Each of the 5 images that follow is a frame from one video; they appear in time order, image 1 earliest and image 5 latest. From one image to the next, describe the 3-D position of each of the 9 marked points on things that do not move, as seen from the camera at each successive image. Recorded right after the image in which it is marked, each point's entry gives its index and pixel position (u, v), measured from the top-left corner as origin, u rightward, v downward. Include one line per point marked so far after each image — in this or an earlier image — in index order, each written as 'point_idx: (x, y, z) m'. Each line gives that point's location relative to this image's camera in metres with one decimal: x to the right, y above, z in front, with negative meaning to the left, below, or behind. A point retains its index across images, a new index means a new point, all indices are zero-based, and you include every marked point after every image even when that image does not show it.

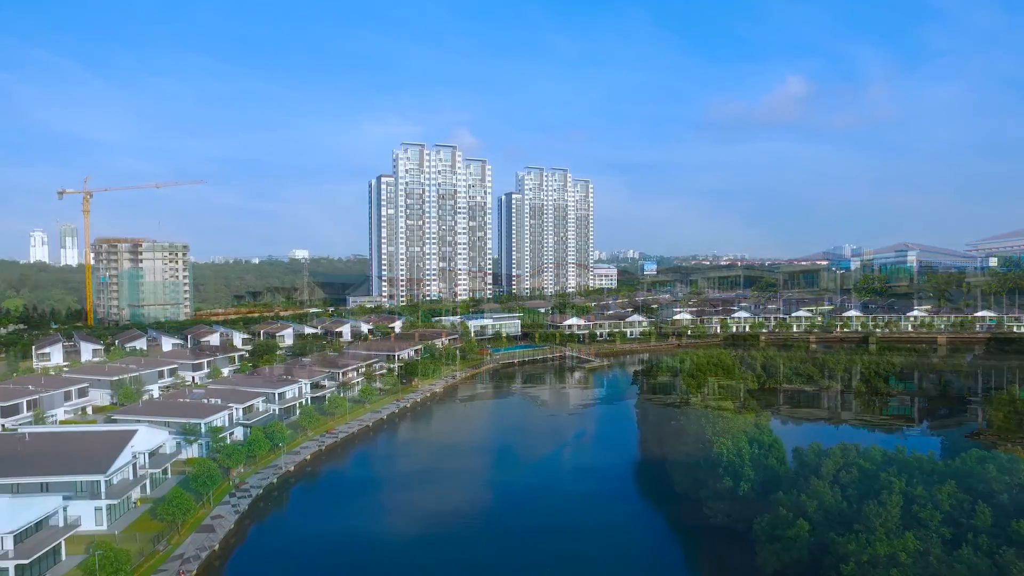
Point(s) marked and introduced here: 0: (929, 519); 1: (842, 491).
0: (+5.0, -2.8, +7.7) m
1: (+4.6, -2.7, +8.9) m
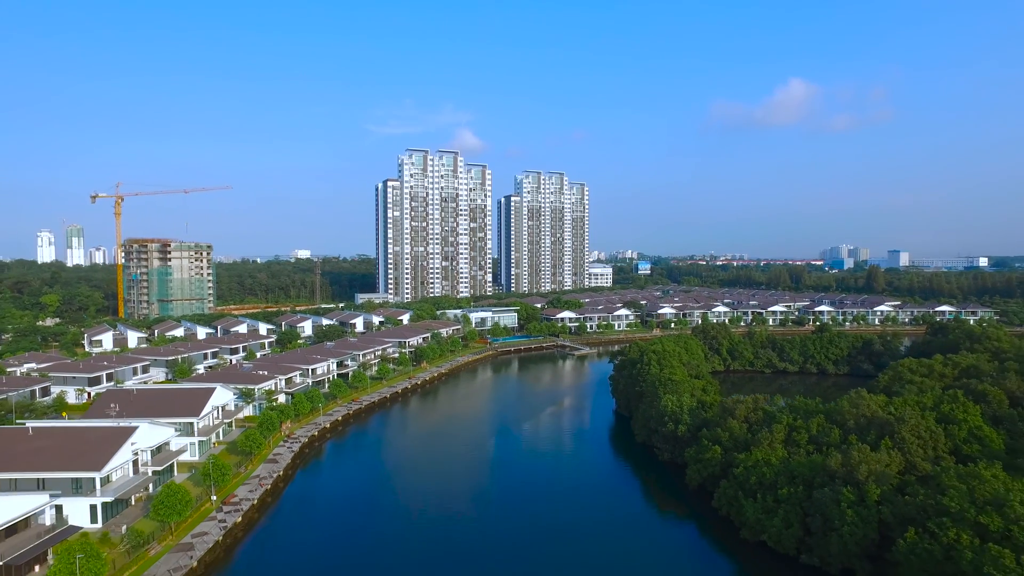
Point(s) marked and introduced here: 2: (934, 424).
0: (+4.9, -2.6, +10.9) m
1: (+4.4, -2.5, +12.1) m
2: (+6.7, -2.2, +10.1) m
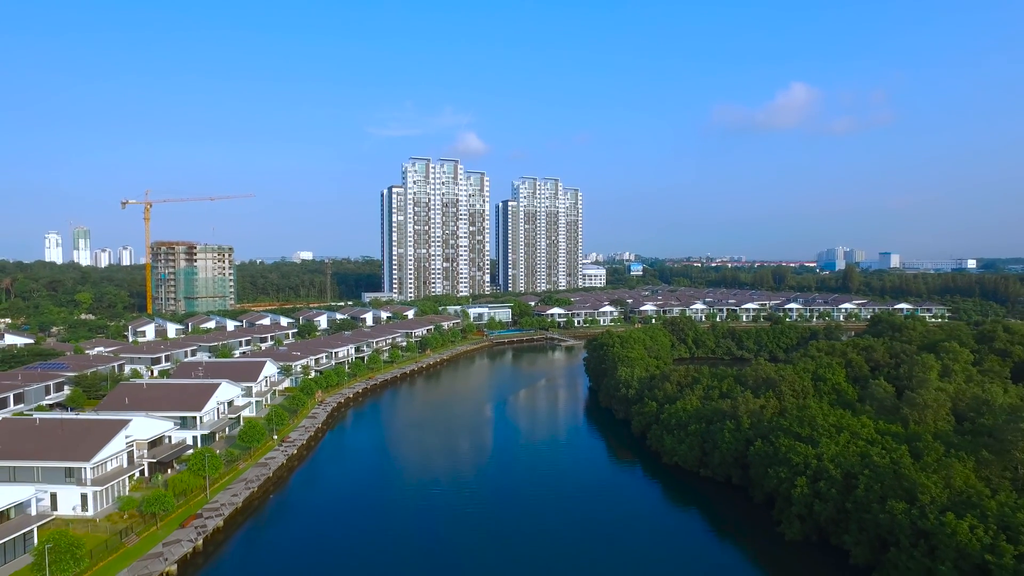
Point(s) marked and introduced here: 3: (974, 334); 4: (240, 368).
0: (+4.5, -2.4, +14.6) m
1: (+4.1, -2.4, +15.8) m
2: (+6.4, -2.0, +13.9) m
3: (+11.8, -1.3, +16.2) m
4: (-7.3, -2.2, +17.2) m
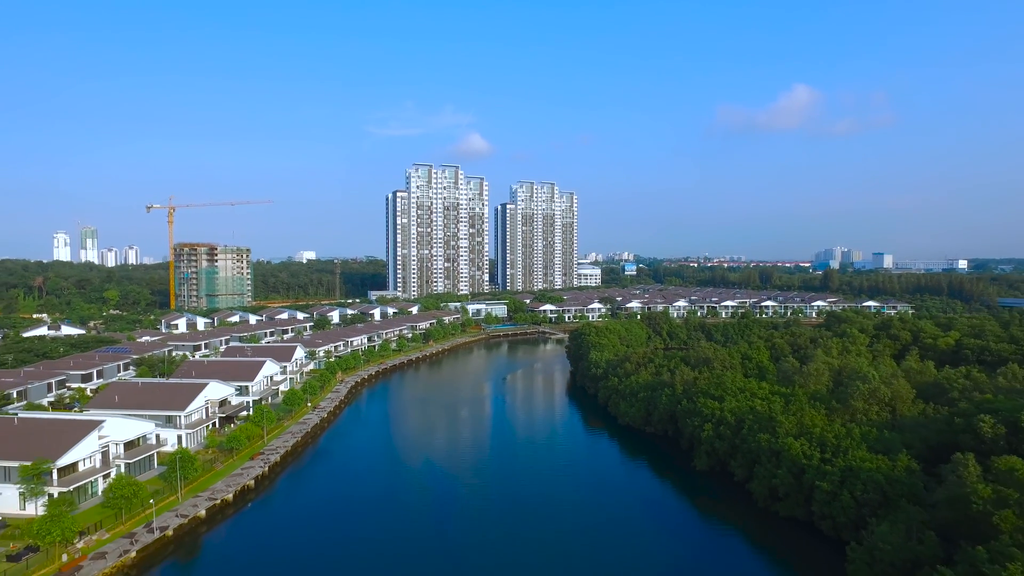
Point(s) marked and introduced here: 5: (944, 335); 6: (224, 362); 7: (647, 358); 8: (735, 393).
0: (+4.2, -2.3, +18.1) m
1: (+3.7, -2.3, +19.3) m
2: (+6.1, -1.9, +17.4) m
3: (+11.4, -1.2, +19.7) m
4: (-7.7, -2.1, +20.7) m
5: (+12.0, -1.3, +17.6) m
6: (-8.0, -2.1, +17.7) m
7: (+4.1, -2.2, +19.3) m
8: (+4.9, -2.3, +13.9) m
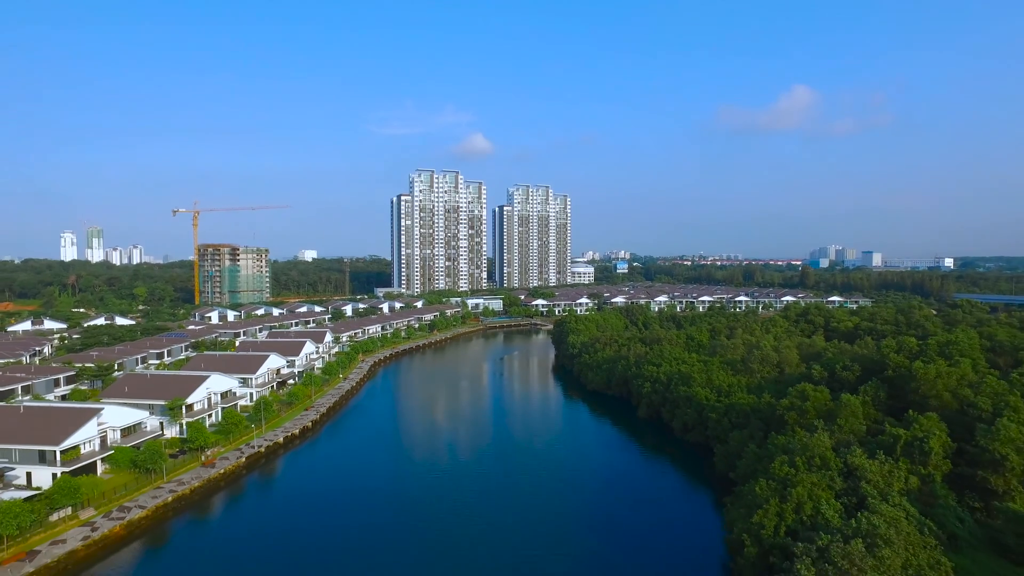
0: (+3.9, -2.1, +22.5) m
1: (+3.4, -2.1, +23.7) m
2: (+5.8, -1.7, +21.8) m
3: (+11.1, -1.0, +24.1) m
4: (-8.0, -1.9, +25.2) m
5: (+11.7, -1.1, +22.1) m
6: (-8.3, -1.9, +22.1) m
7: (+3.8, -2.0, +23.7) m
8: (+4.6, -2.1, +18.3) m
